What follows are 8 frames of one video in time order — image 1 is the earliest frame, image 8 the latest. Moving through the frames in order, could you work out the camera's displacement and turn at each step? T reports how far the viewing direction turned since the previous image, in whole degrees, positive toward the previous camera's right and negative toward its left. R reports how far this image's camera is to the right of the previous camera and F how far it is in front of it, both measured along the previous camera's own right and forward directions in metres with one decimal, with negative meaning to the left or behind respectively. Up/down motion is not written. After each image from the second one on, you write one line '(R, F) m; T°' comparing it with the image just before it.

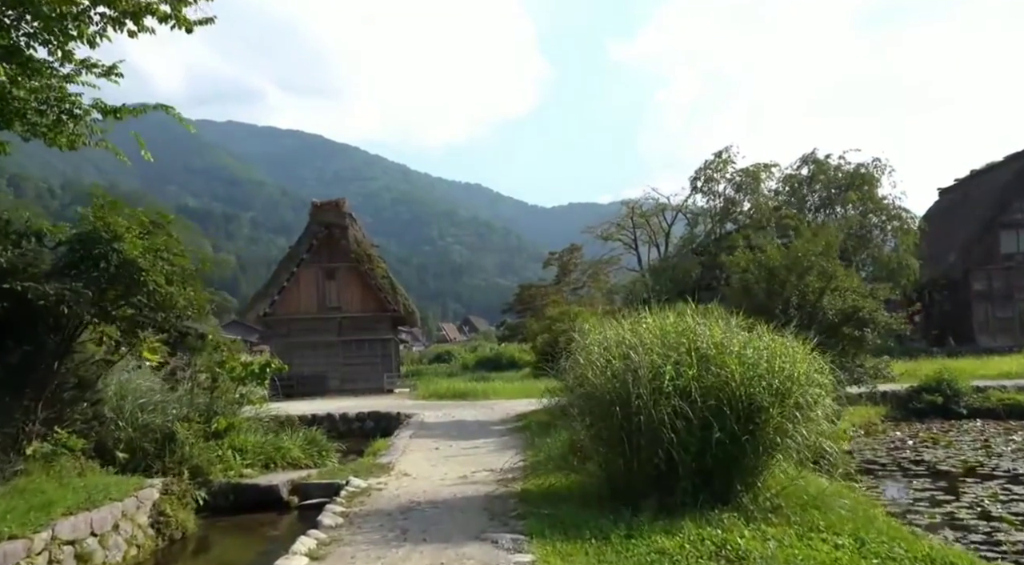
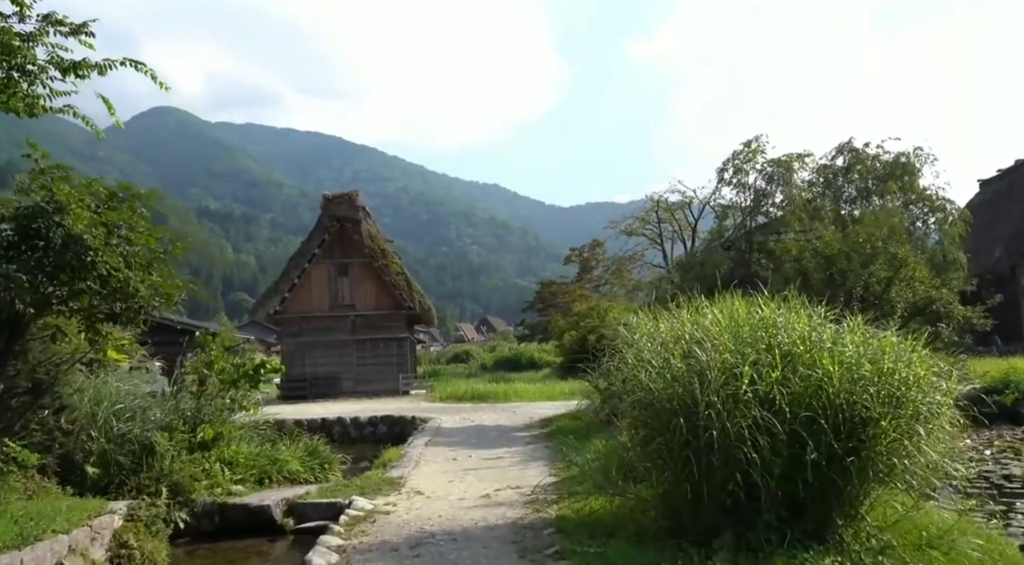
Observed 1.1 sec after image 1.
(-0.1, +1.1) m; -1°
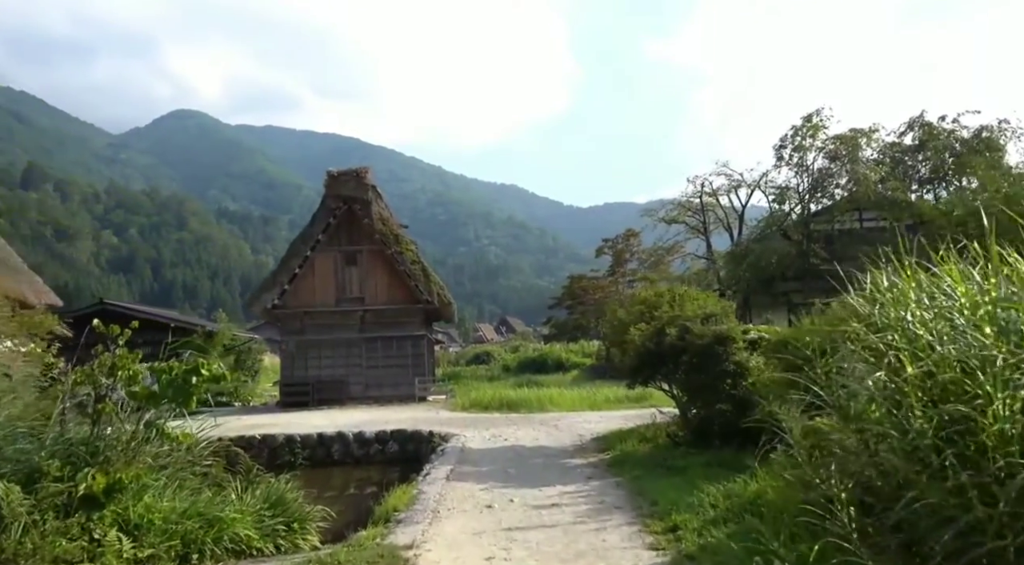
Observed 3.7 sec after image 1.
(-0.3, +2.9) m; -1°
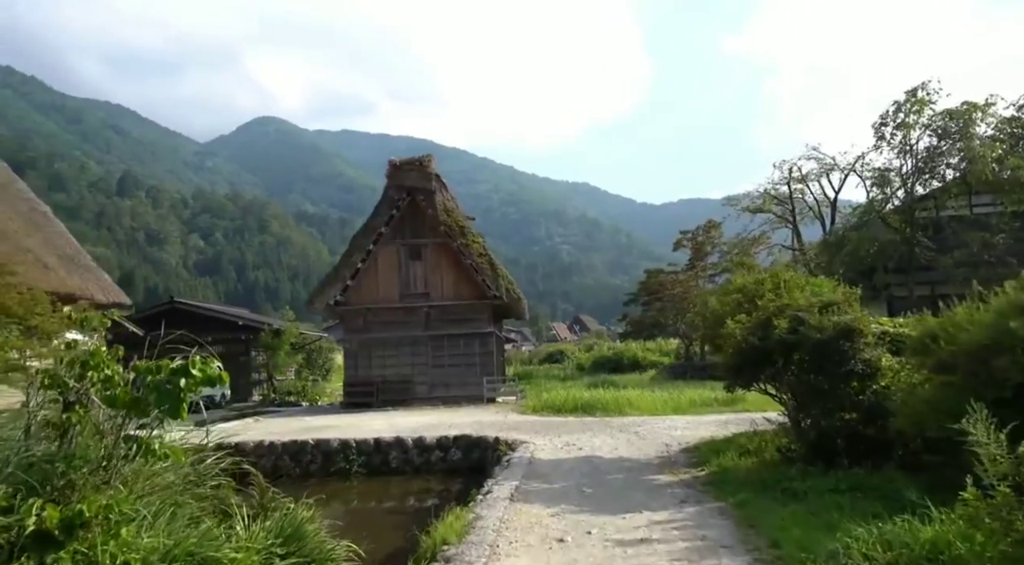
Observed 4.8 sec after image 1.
(0.0, +1.2) m; -5°
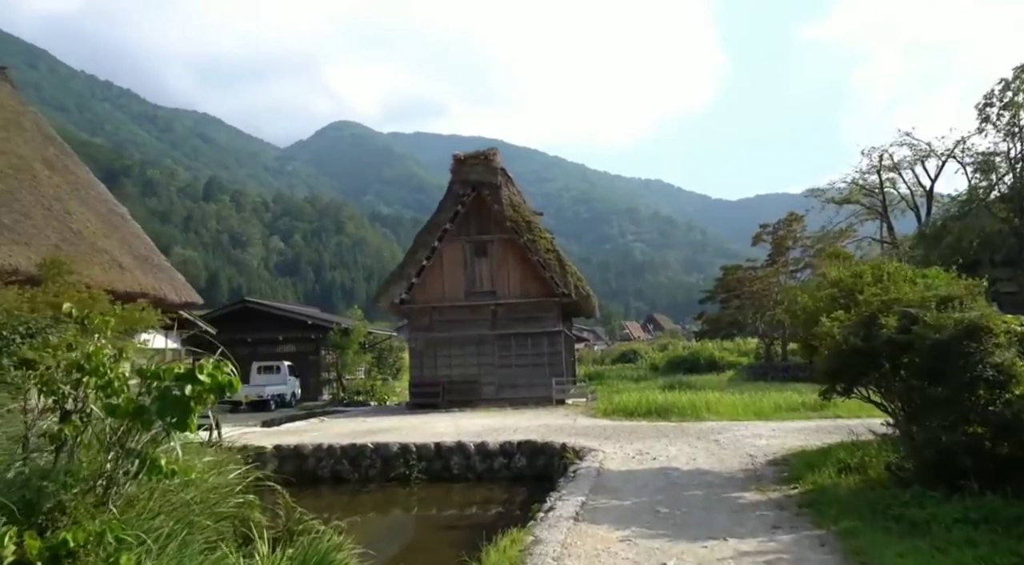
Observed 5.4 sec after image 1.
(+0.1, +0.7) m; -5°
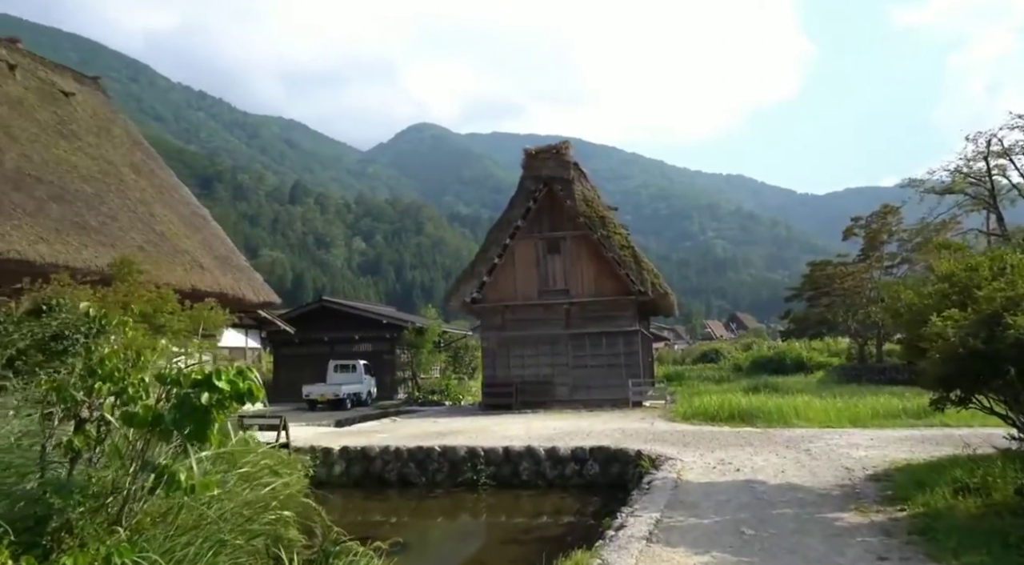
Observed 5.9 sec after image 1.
(+0.1, +0.5) m; -6°
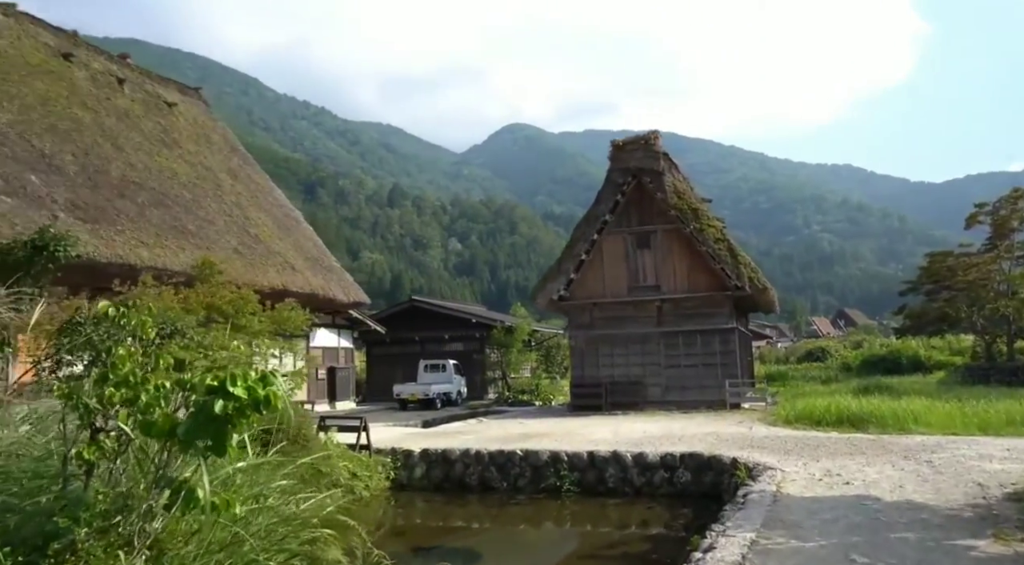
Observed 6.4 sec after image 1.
(+0.1, +0.5) m; -7°
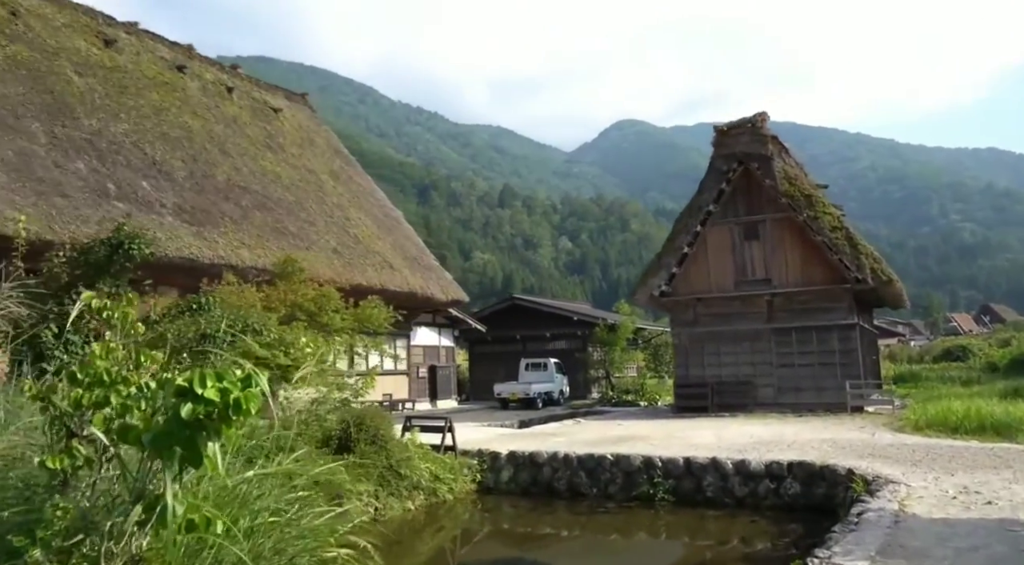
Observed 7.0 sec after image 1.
(+0.3, +0.6) m; -8°
